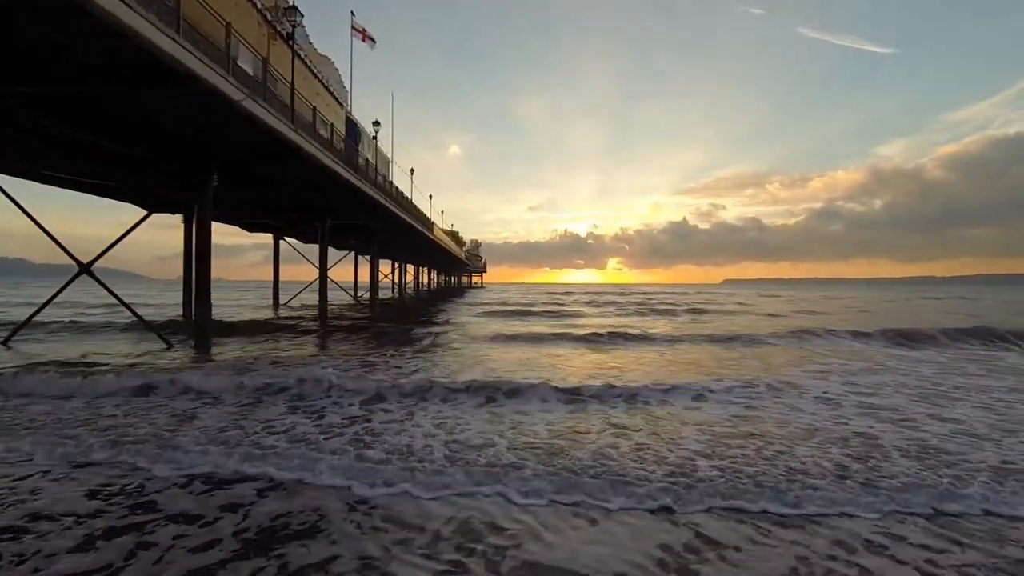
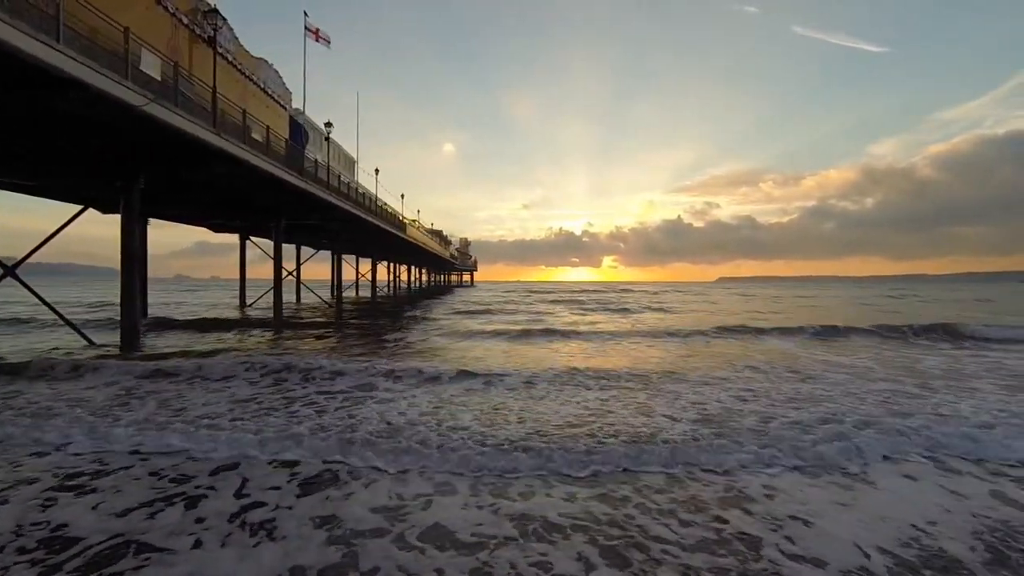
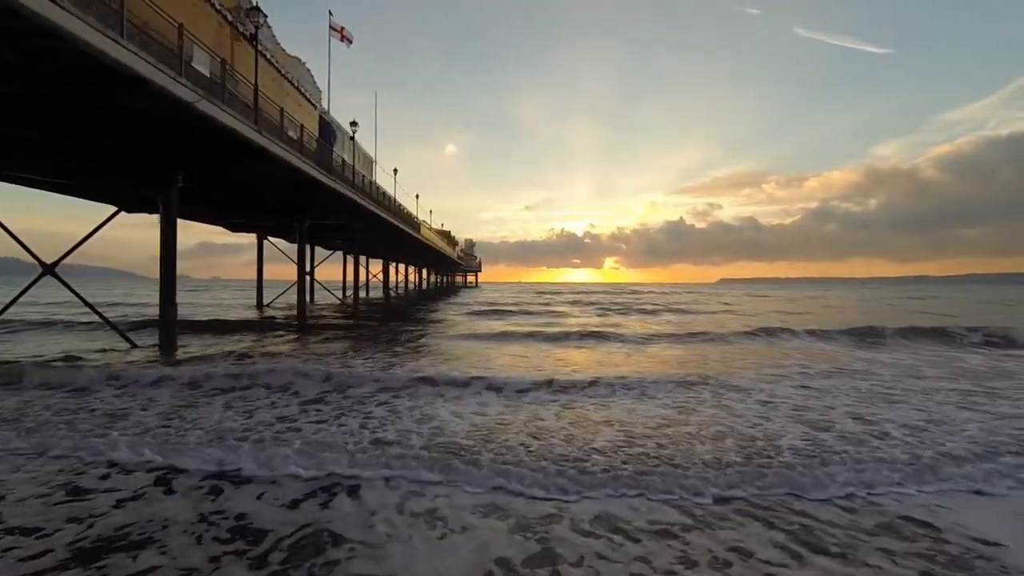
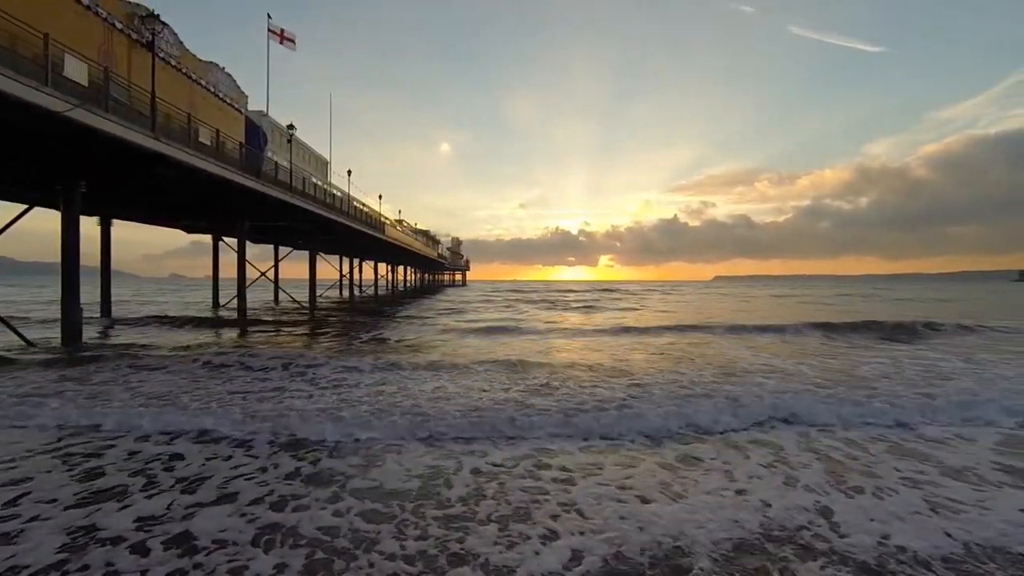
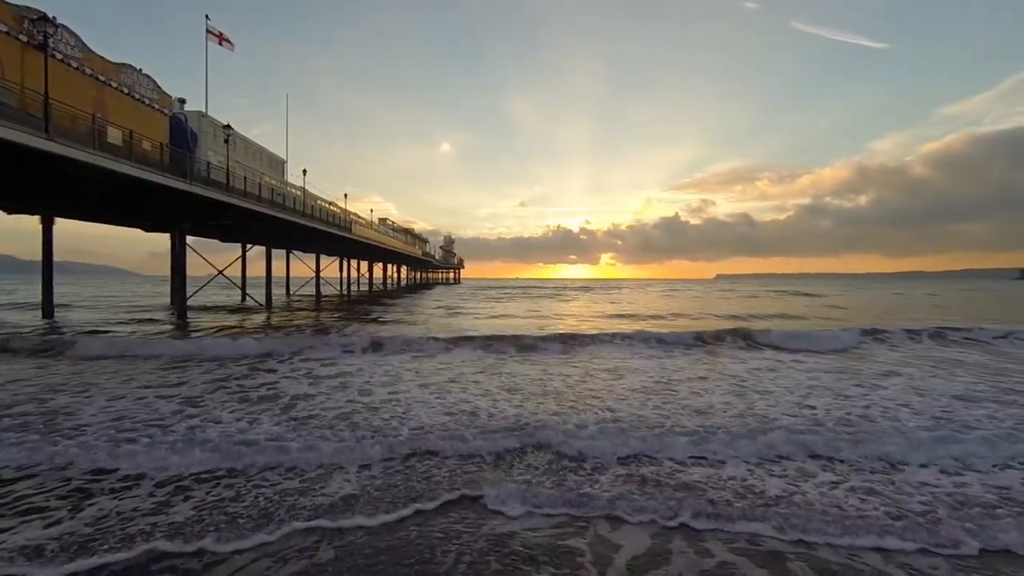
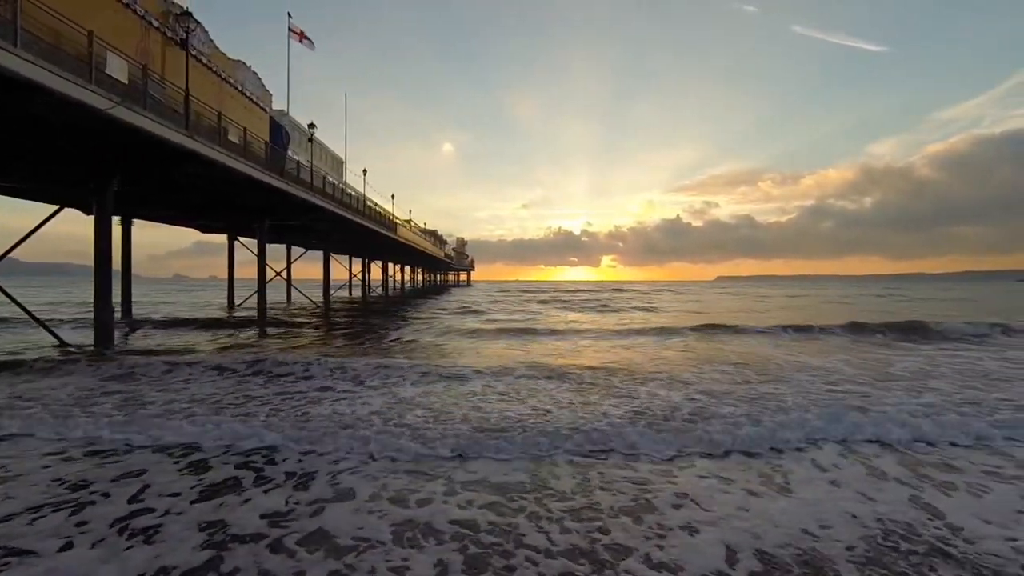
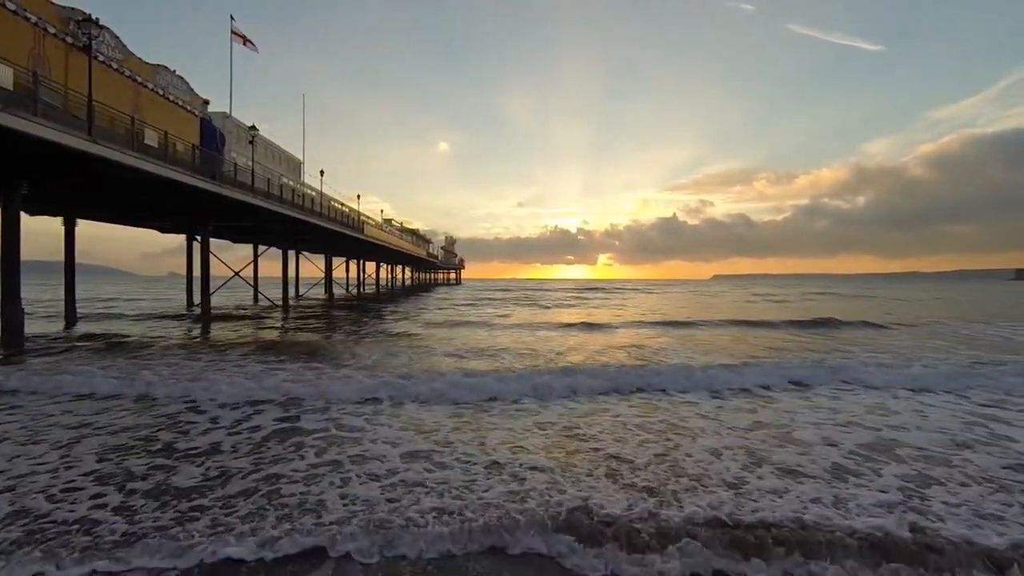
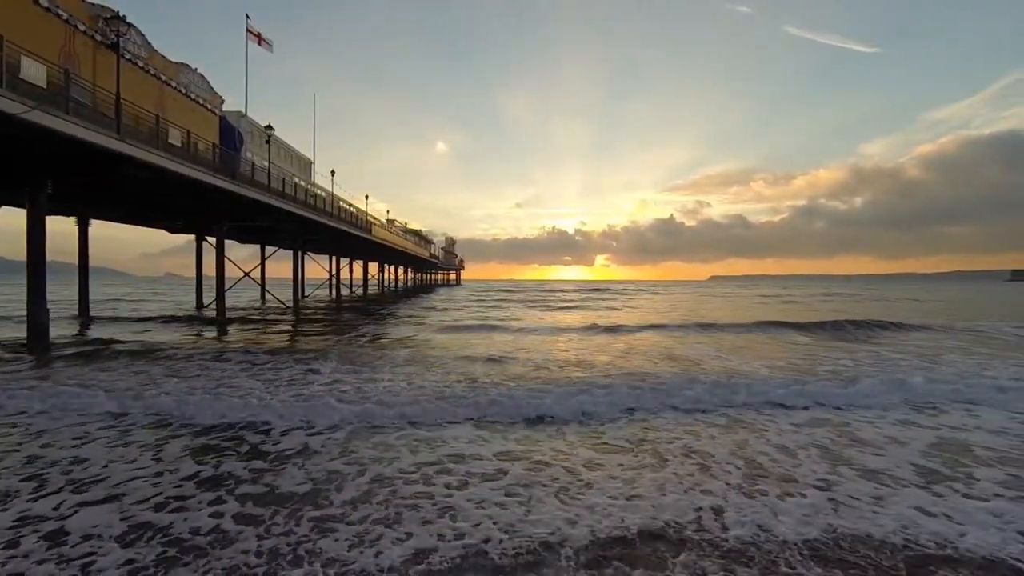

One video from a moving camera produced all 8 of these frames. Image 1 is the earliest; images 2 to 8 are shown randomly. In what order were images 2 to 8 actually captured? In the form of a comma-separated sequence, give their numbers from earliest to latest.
3, 2, 6, 4, 8, 7, 5
